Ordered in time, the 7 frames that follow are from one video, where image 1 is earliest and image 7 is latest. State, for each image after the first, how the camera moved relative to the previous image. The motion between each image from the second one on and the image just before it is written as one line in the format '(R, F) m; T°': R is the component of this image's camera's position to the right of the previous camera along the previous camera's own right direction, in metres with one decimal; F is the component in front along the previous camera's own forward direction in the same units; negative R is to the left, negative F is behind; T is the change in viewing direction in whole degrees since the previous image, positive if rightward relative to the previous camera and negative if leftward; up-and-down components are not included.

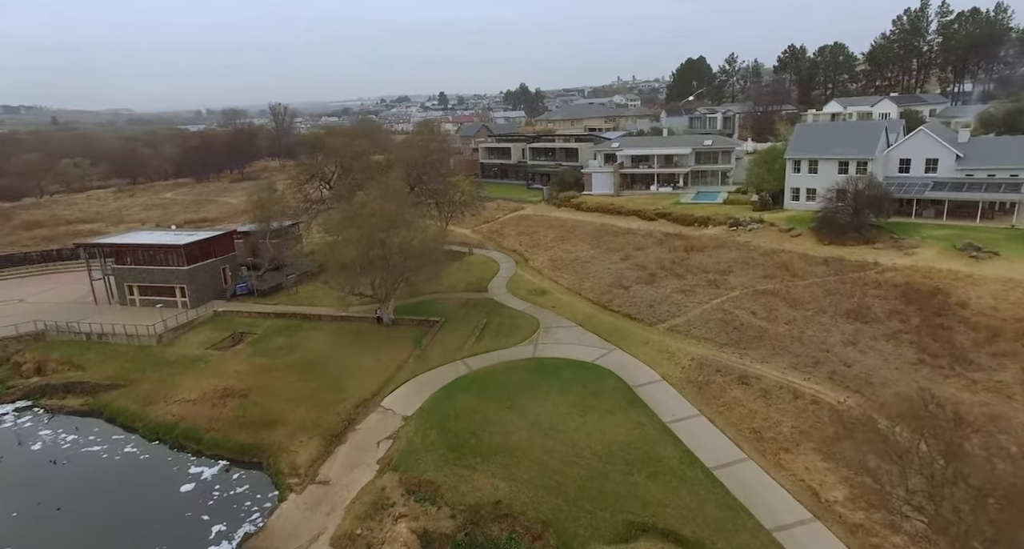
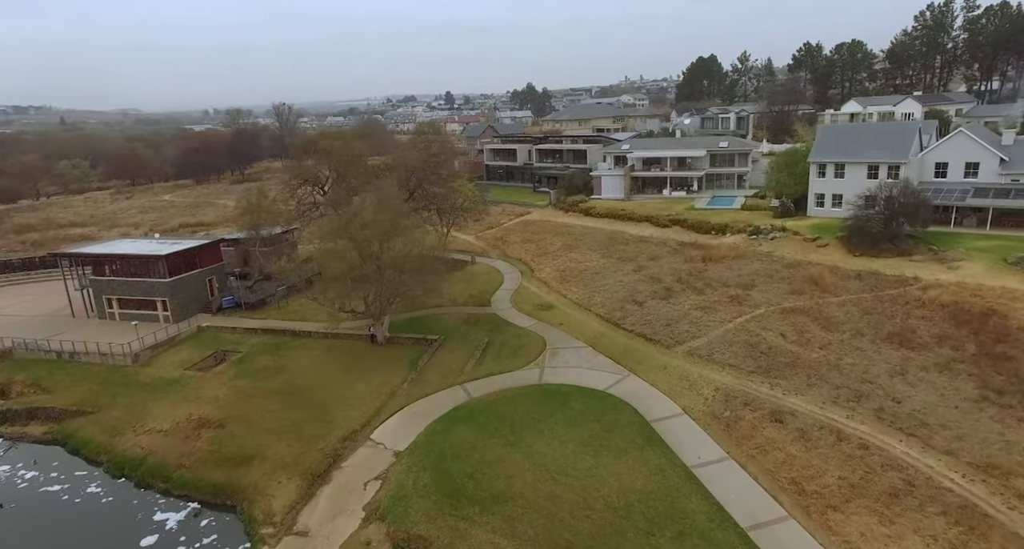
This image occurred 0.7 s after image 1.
(+0.1, +2.2) m; -1°
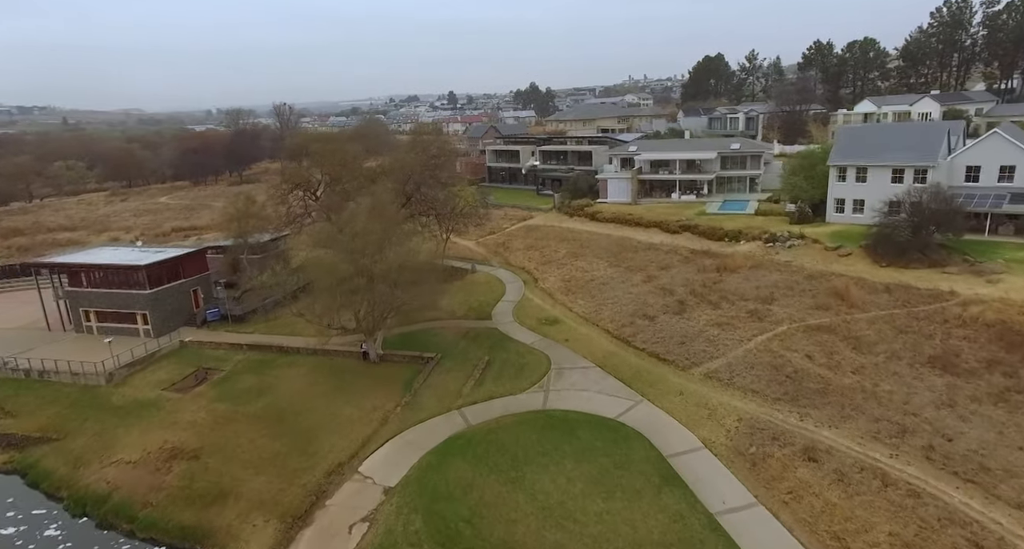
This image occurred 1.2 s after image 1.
(0.0, +1.8) m; 0°
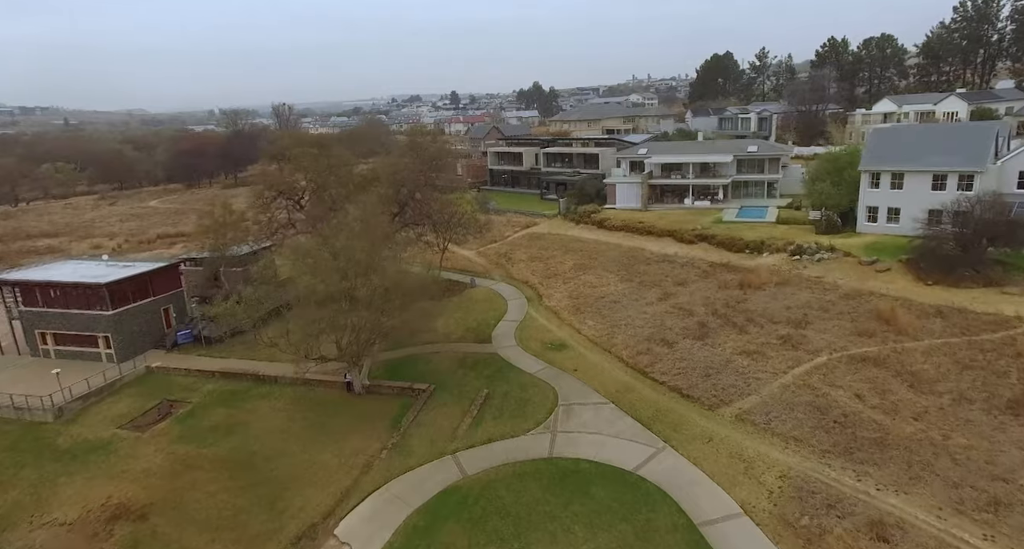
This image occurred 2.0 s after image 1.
(0.0, +2.8) m; 0°
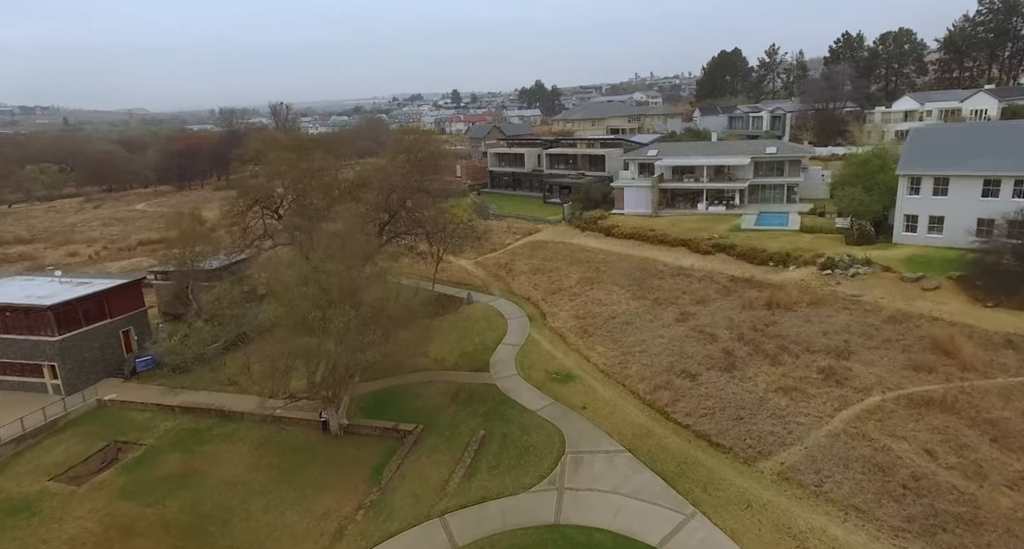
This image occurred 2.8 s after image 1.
(+0.1, +2.9) m; 0°
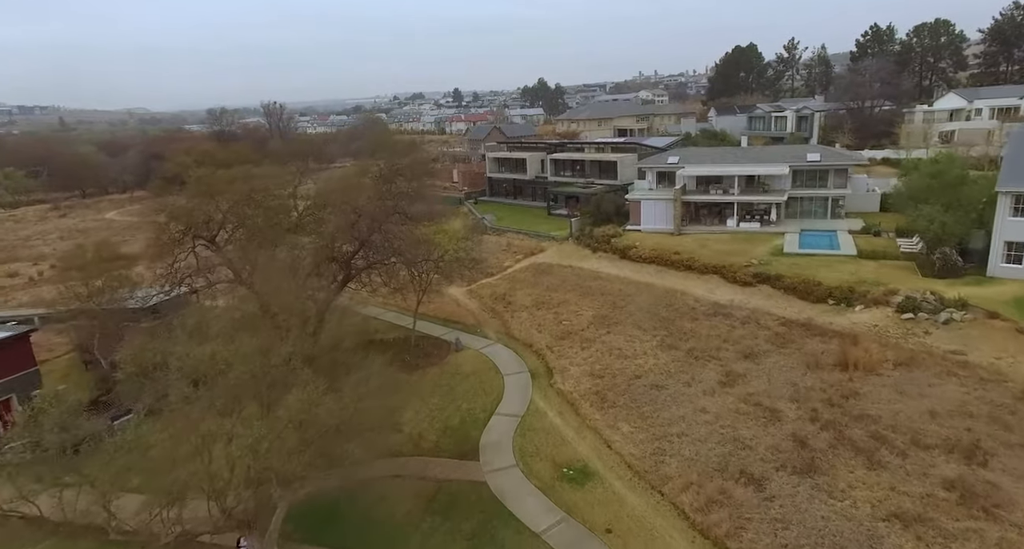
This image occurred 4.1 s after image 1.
(+0.2, +5.6) m; 0°
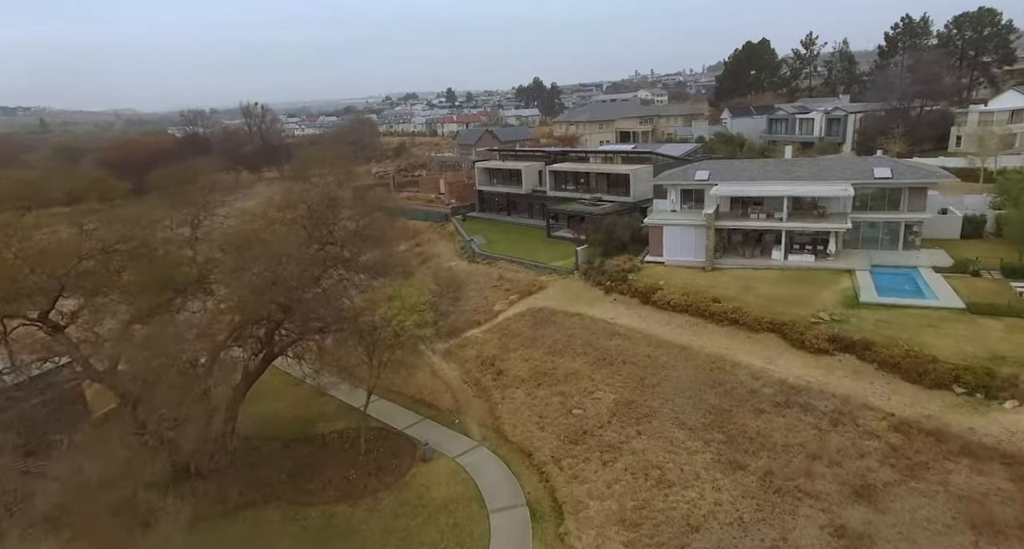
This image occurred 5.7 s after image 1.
(+0.2, +7.2) m; 0°
